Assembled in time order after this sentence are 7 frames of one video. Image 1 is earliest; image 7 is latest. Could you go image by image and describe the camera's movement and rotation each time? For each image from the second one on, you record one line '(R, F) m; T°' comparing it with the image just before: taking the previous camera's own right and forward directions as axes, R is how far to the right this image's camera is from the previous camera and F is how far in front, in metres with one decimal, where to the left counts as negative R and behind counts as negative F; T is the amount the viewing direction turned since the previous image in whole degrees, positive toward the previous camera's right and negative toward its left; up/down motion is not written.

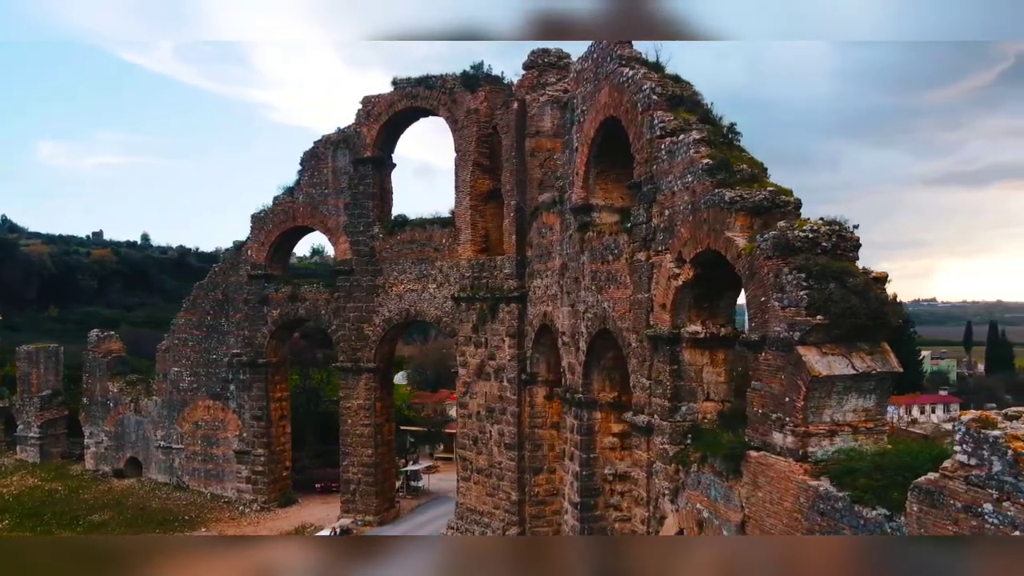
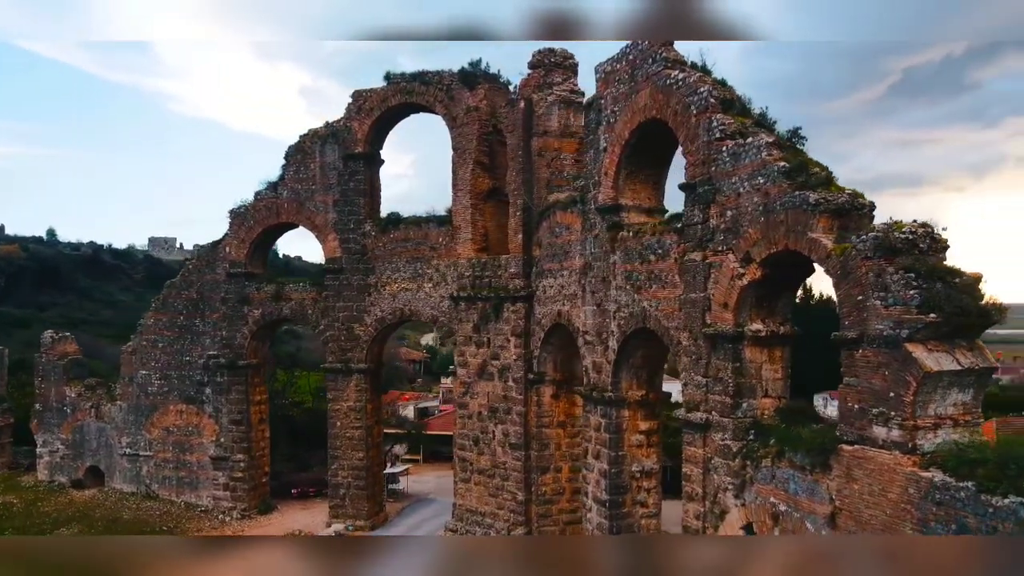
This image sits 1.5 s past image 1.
(-1.4, +0.1) m; +6°
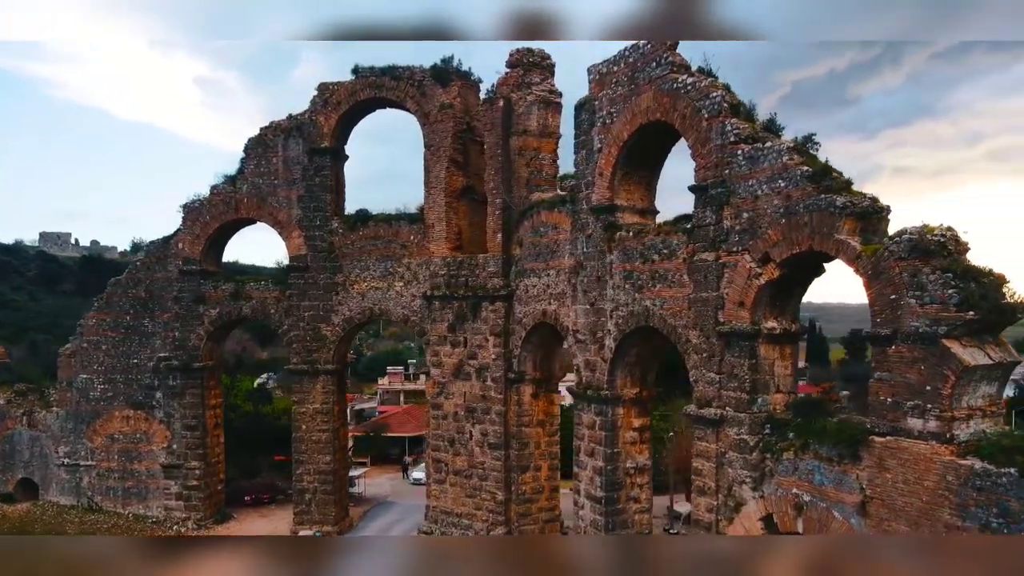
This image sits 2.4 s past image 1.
(-1.1, +0.1) m; +7°
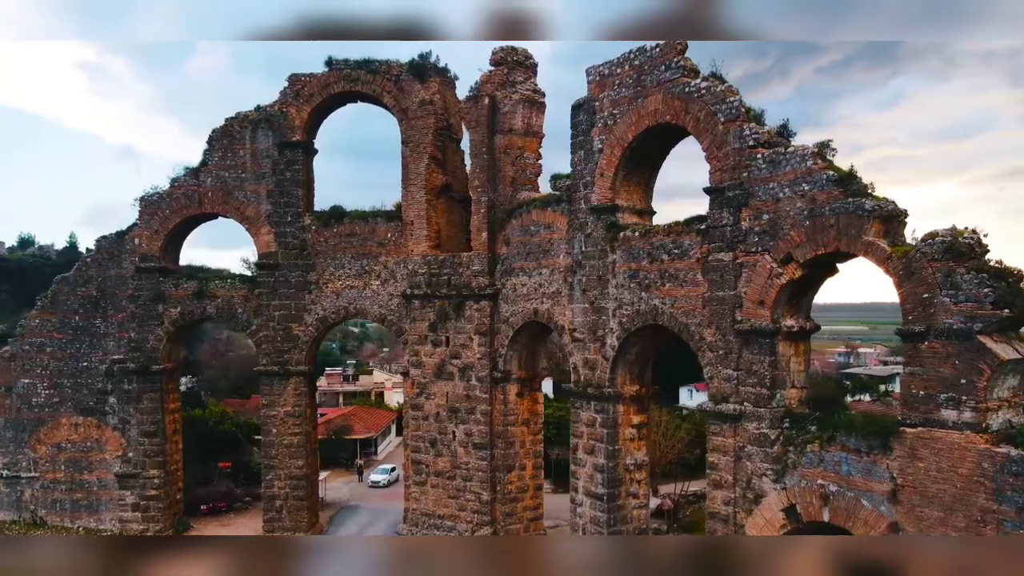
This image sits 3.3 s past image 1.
(-1.2, +0.1) m; +7°
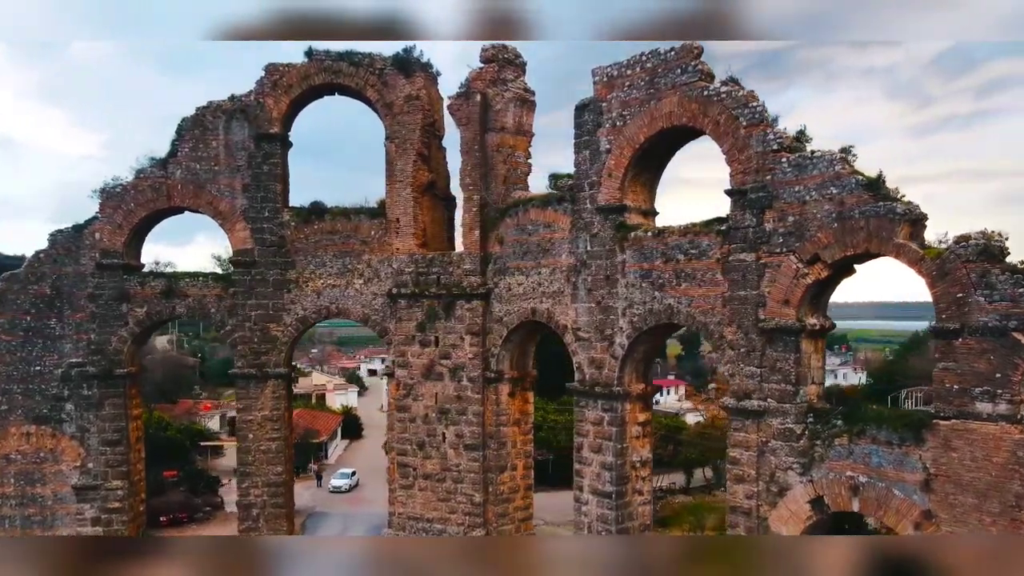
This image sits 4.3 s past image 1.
(-1.3, +0.2) m; +7°
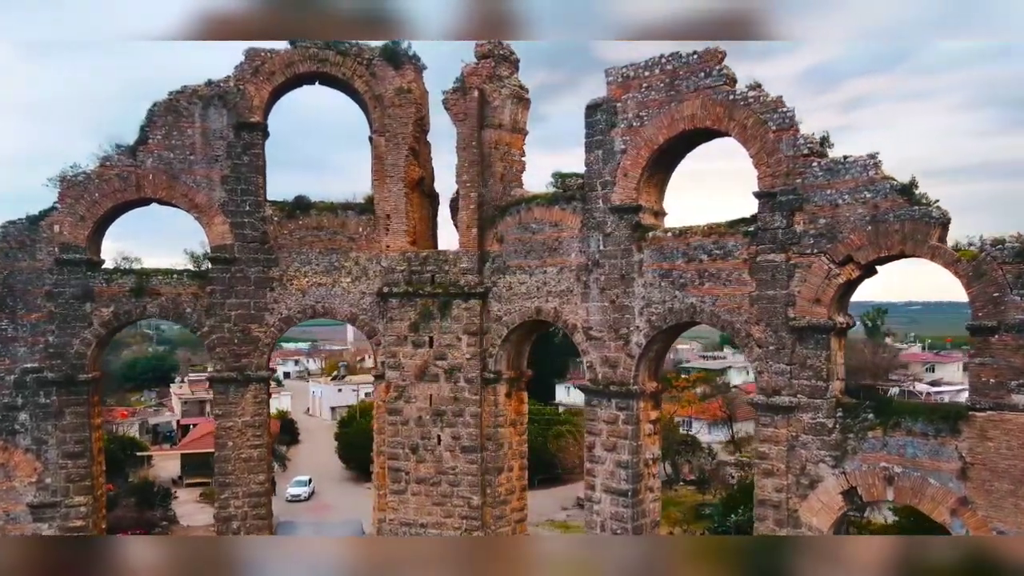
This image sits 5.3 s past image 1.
(-1.6, +0.2) m; +8°
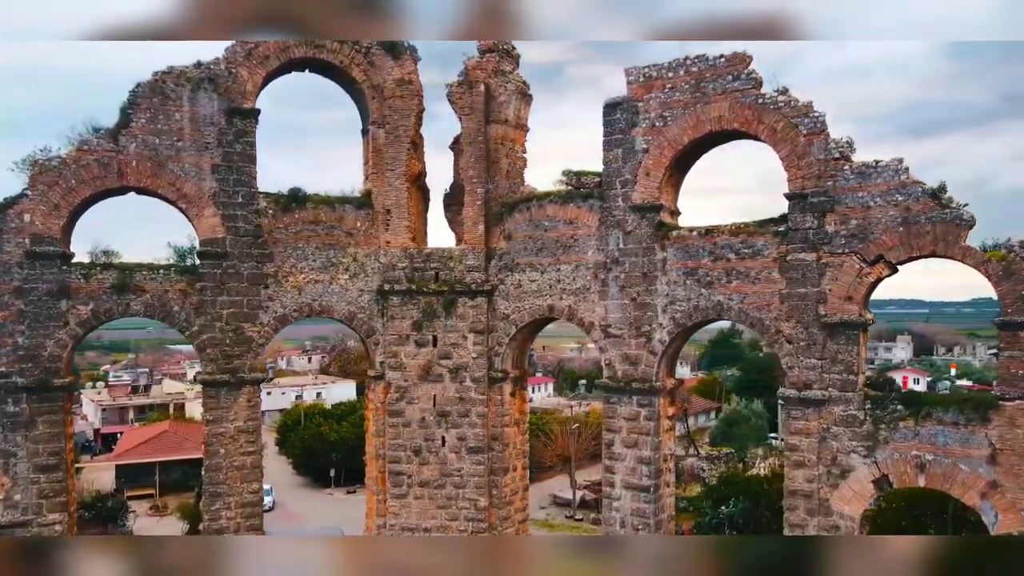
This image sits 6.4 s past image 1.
(-1.7, +0.3) m; +8°
